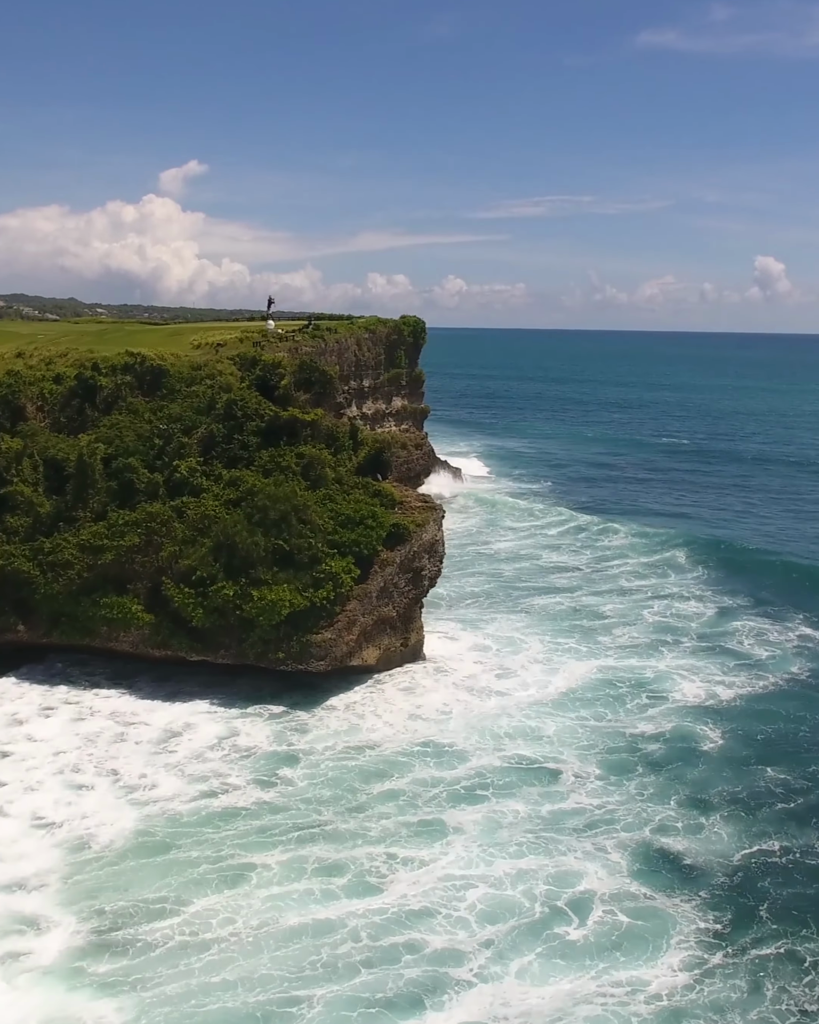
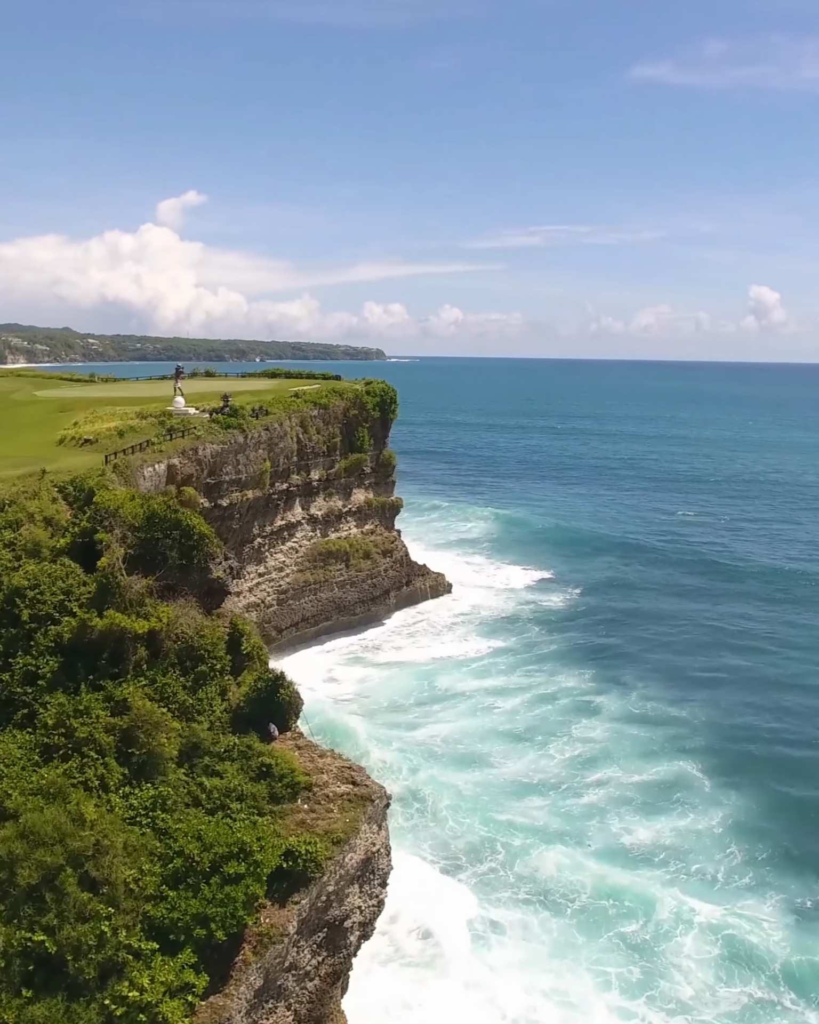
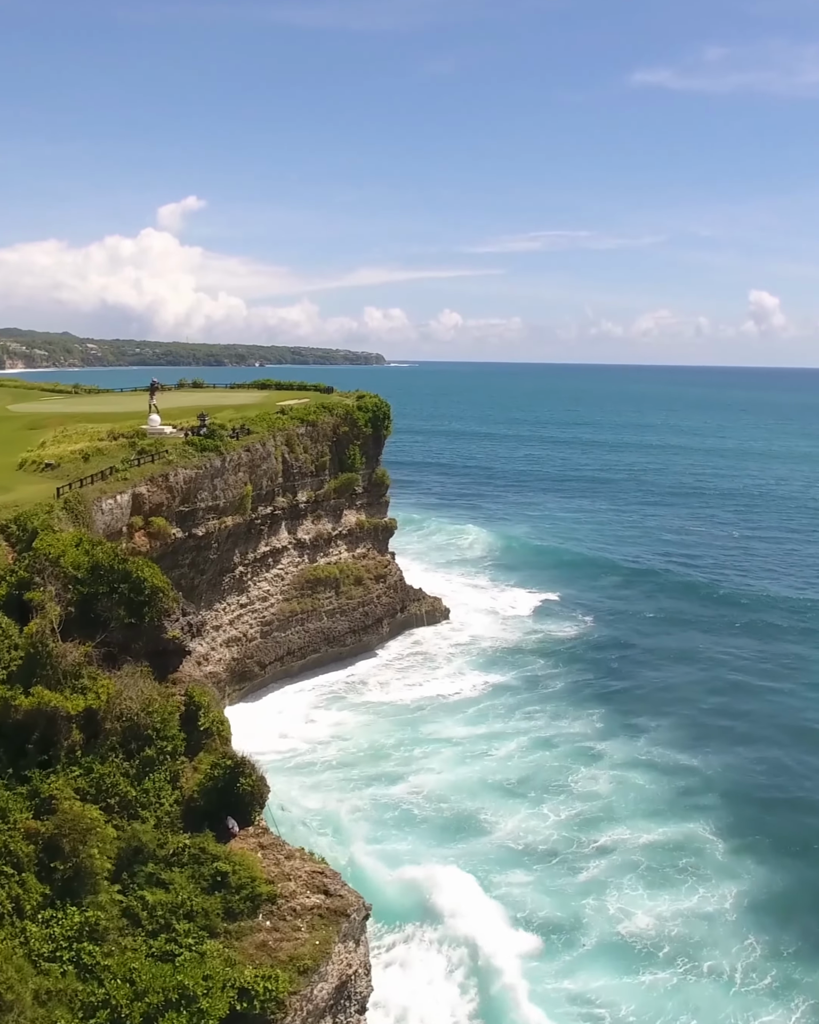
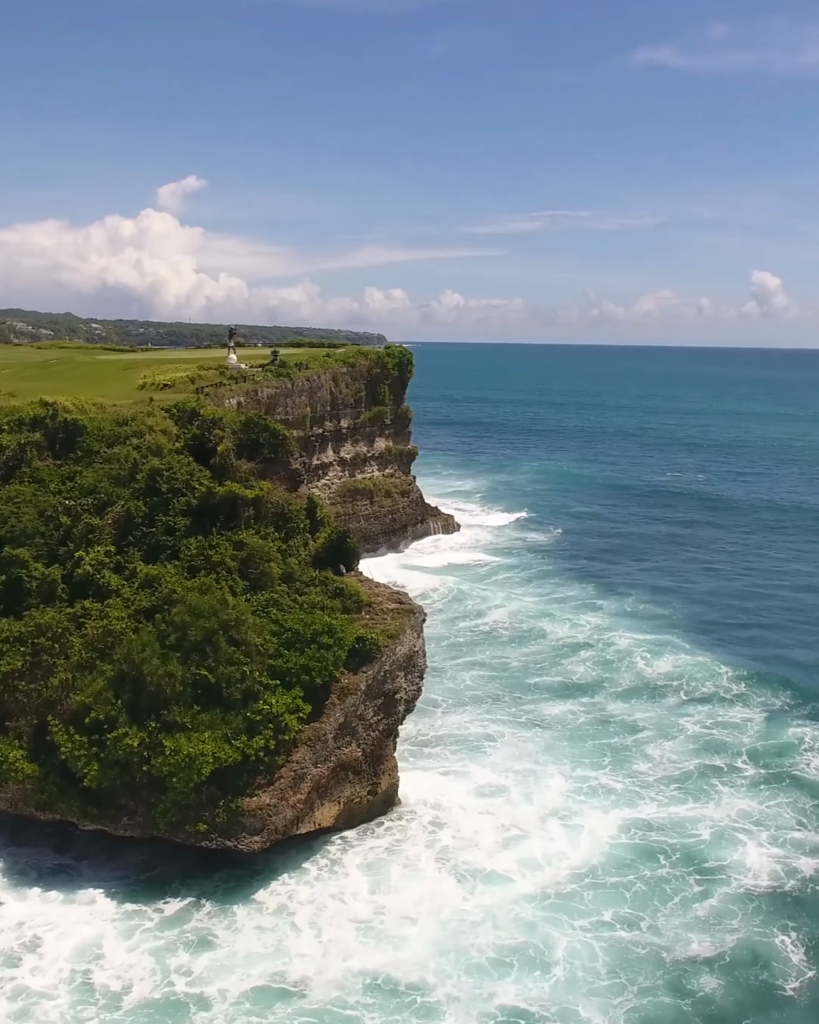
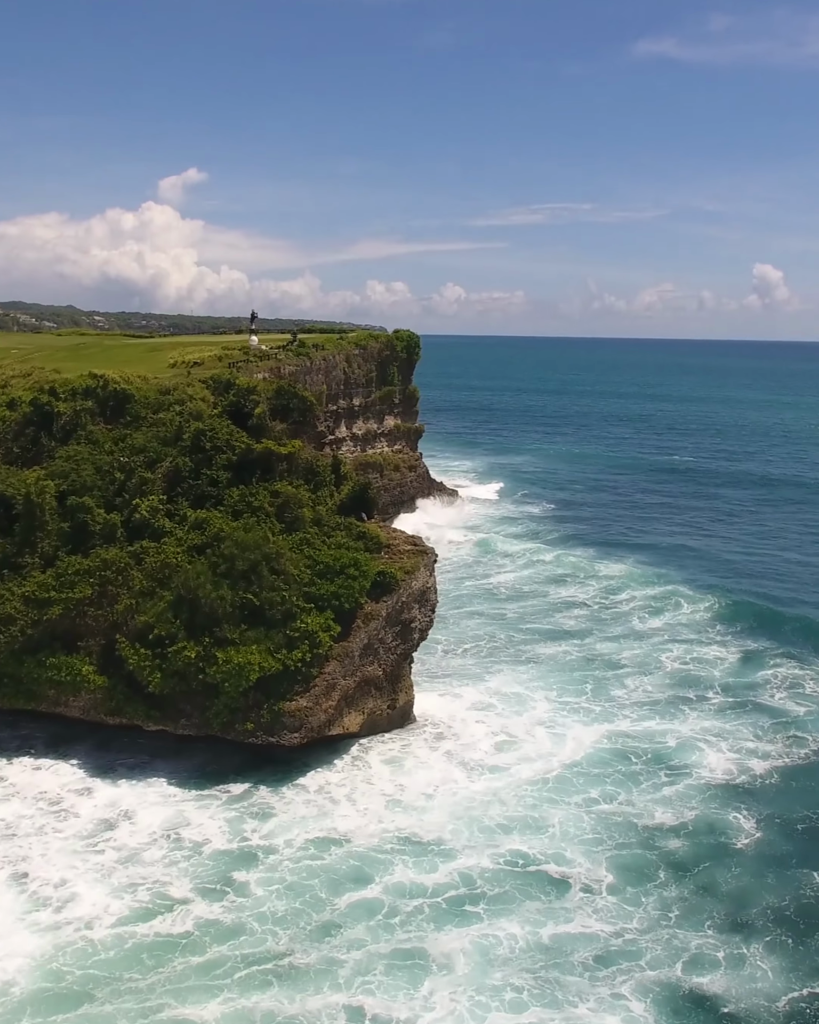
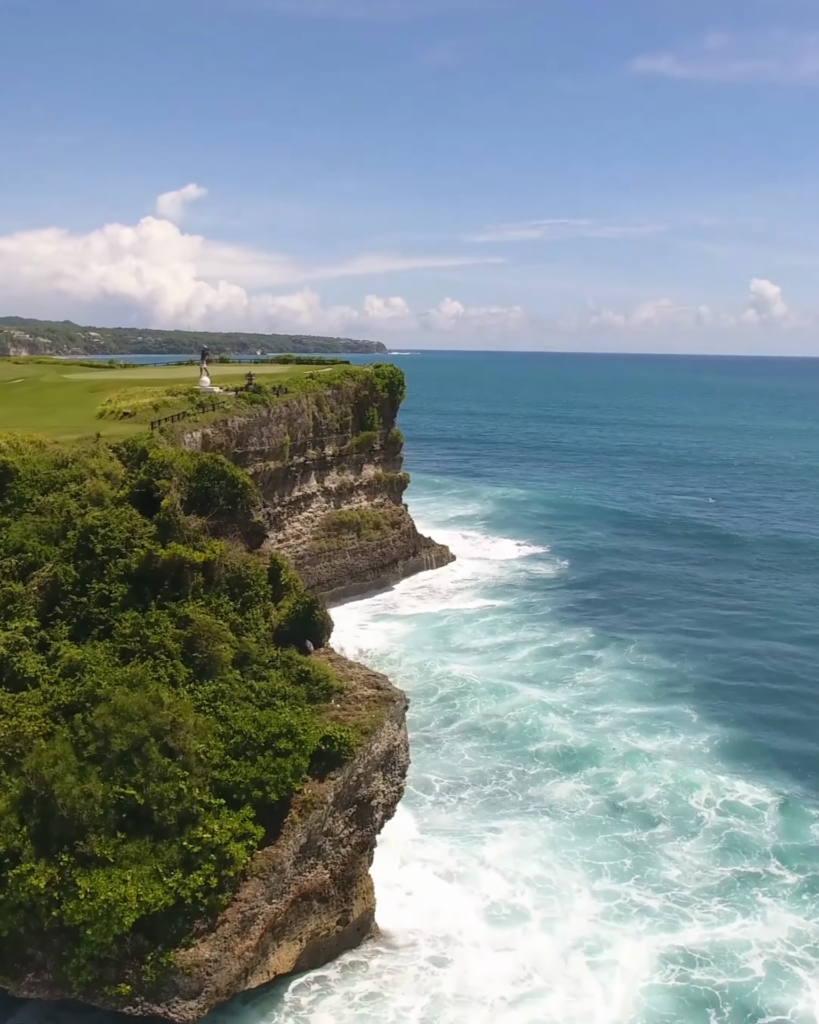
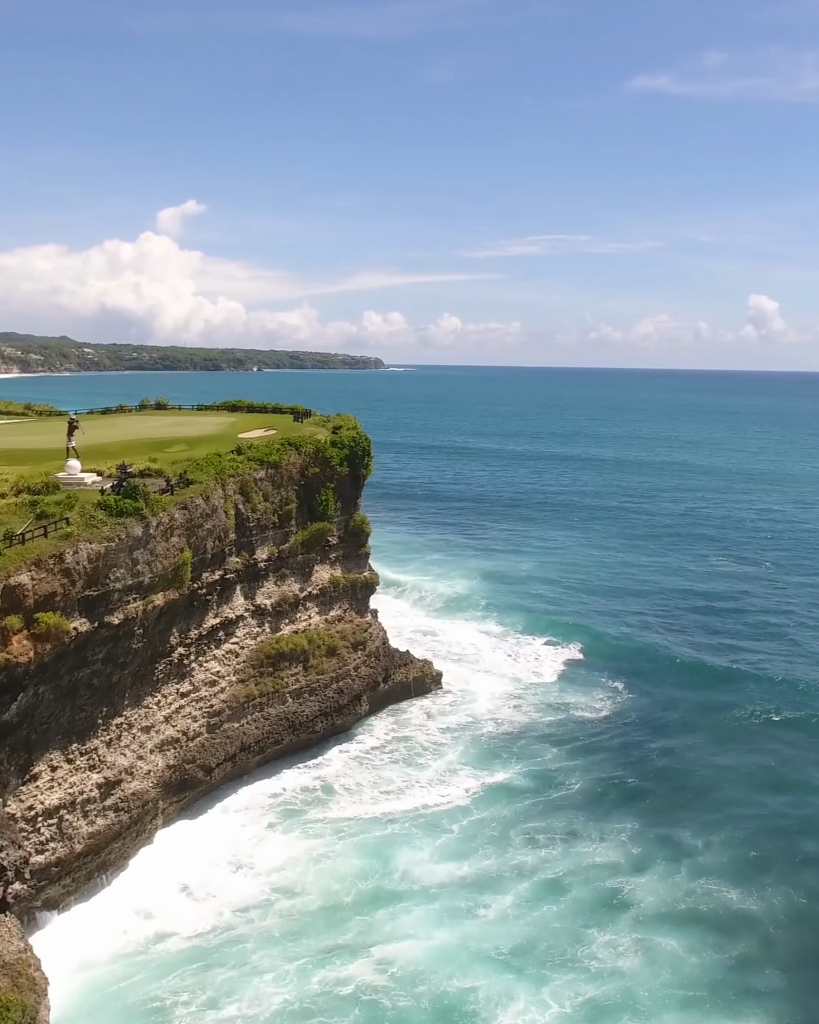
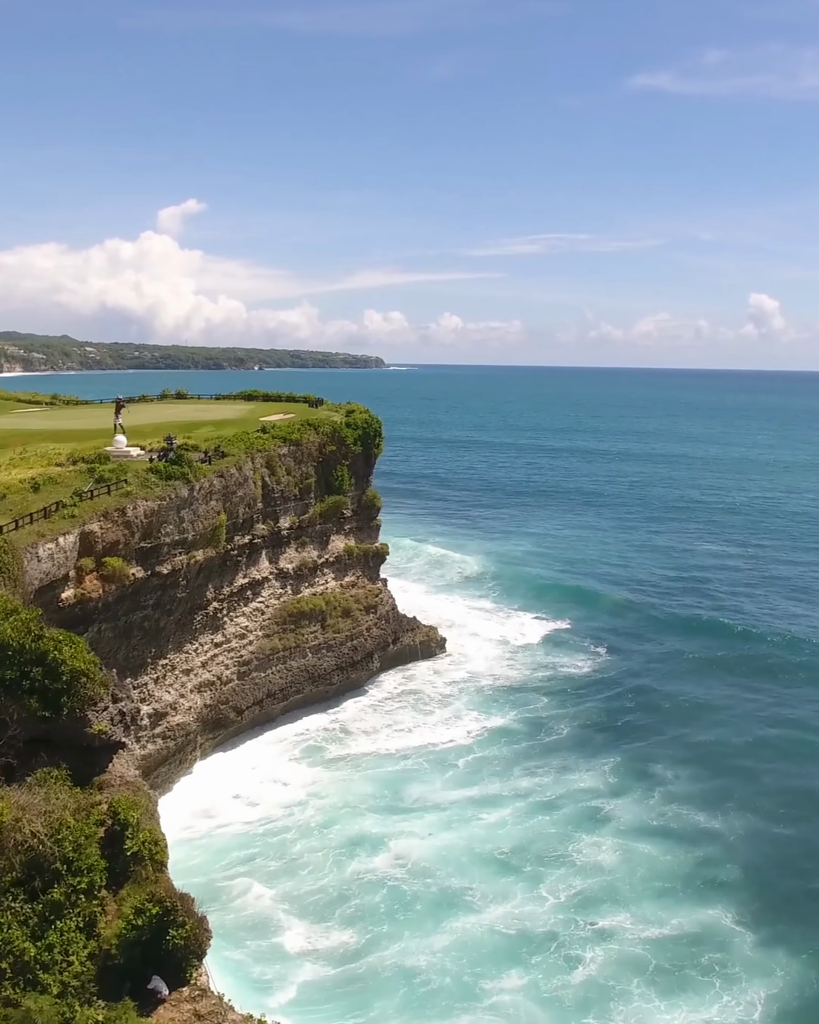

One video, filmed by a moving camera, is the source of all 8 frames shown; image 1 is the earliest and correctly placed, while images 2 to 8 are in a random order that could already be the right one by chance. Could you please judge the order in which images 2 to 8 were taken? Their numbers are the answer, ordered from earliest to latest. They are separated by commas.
5, 4, 6, 2, 3, 8, 7
